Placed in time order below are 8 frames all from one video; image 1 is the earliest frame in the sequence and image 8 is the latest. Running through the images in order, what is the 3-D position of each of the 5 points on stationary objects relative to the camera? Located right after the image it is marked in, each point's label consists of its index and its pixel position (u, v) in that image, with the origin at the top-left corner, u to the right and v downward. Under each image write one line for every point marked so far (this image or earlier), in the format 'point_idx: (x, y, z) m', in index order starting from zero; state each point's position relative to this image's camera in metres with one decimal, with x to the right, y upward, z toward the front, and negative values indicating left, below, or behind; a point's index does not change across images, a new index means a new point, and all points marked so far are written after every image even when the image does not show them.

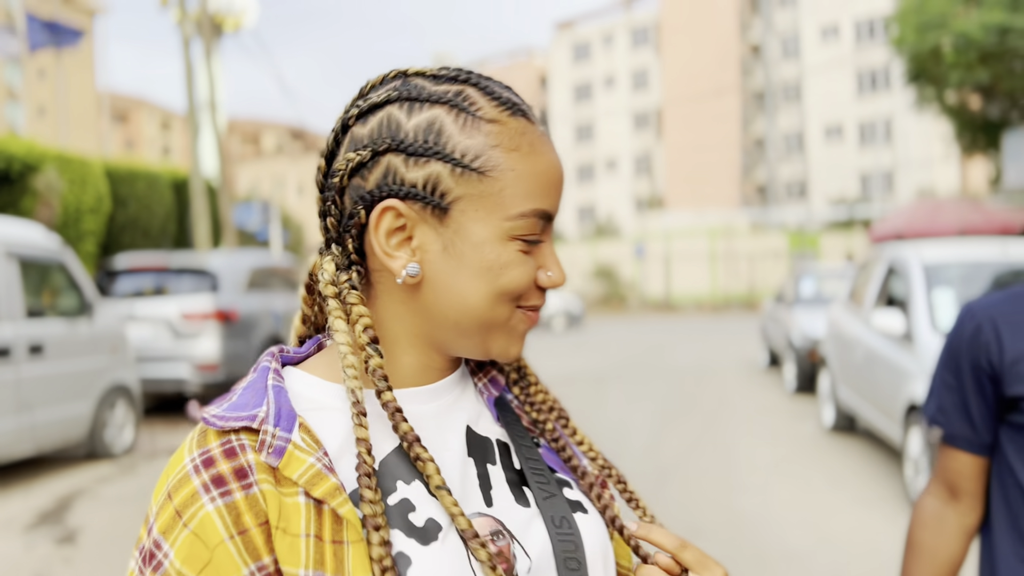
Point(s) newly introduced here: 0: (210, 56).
0: (-4.8, +3.8, +13.2) m
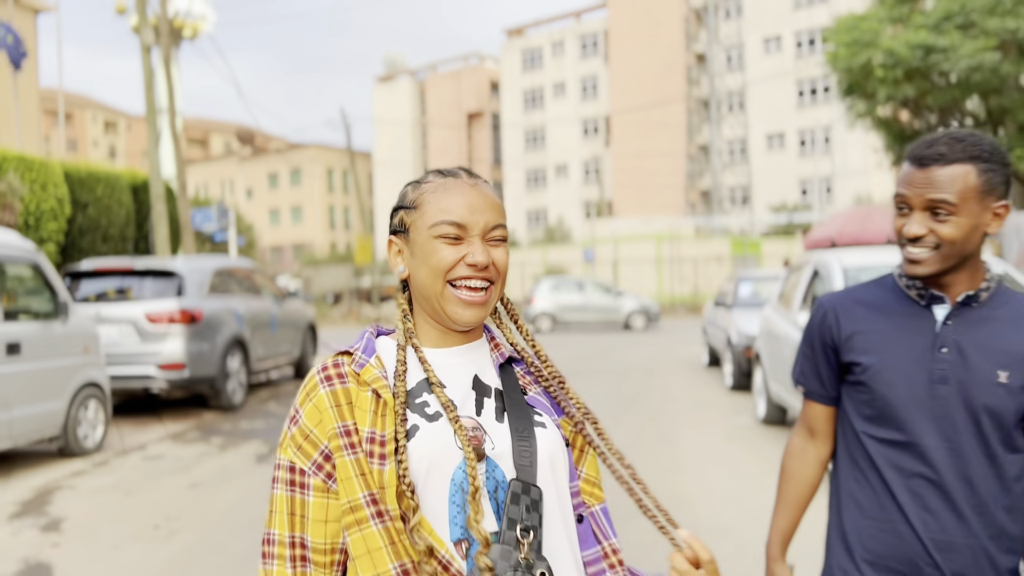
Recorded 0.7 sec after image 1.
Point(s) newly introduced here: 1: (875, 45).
0: (-5.6, +3.7, +13.4) m
1: (+7.1, +4.8, +16.0) m
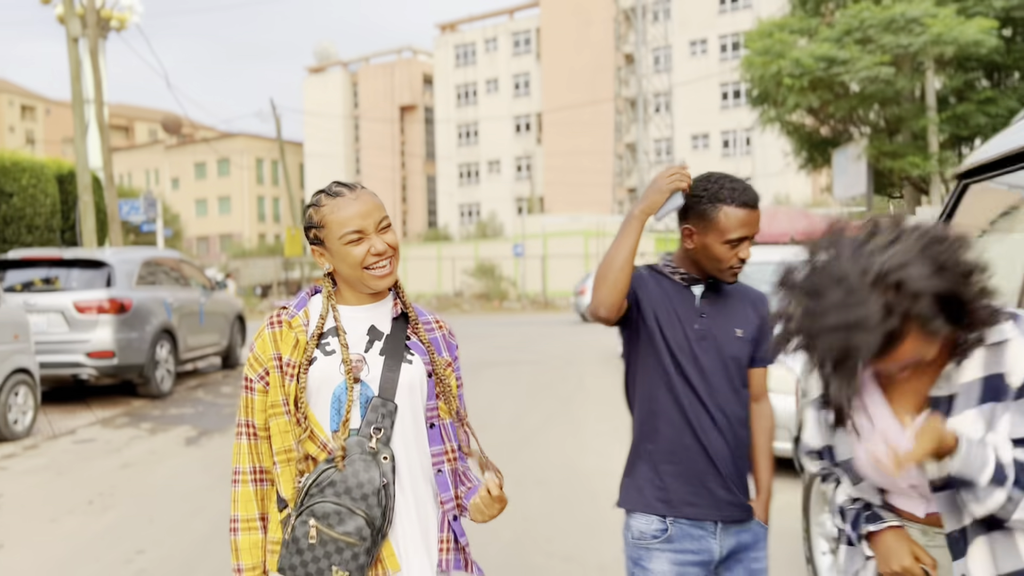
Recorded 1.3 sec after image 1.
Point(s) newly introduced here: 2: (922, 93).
0: (-6.8, +3.9, +13.4) m
1: (+5.7, +4.9, +17.0) m
2: (+8.2, +3.8, +16.4) m
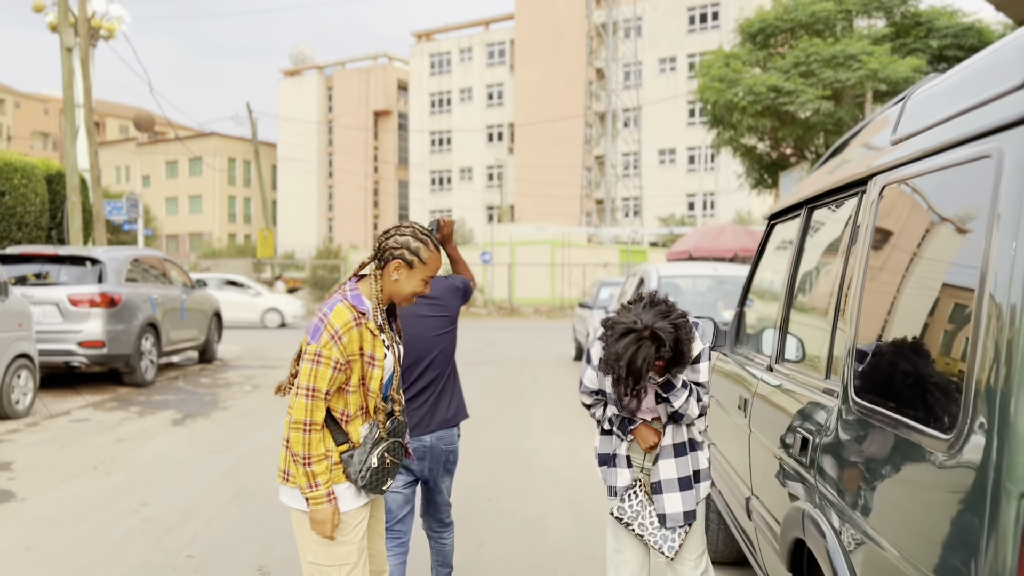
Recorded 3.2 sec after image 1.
0: (-7.3, +3.9, +14.2) m
1: (+5.0, +4.6, +18.2) m
2: (+7.5, +3.5, +17.8) m
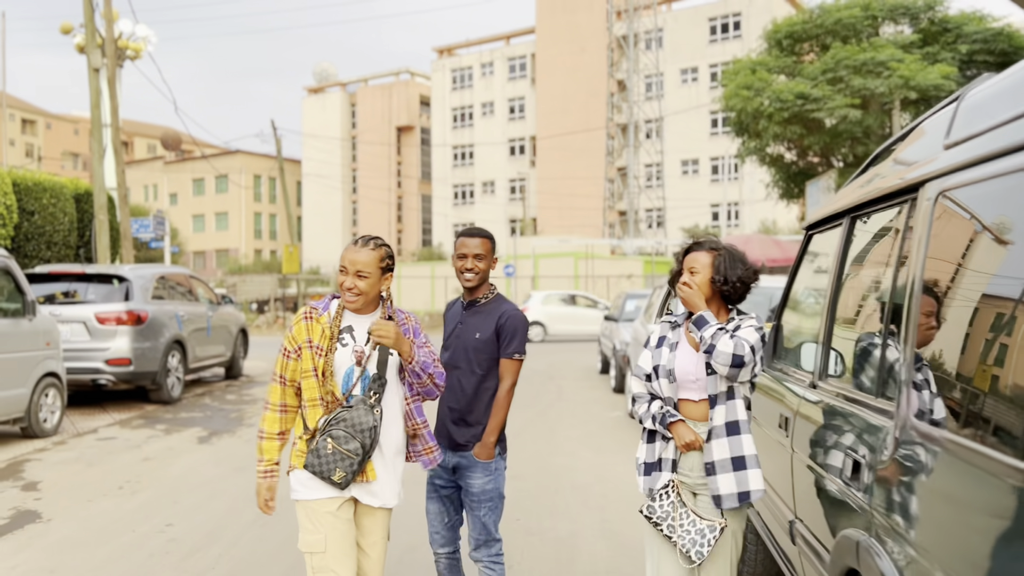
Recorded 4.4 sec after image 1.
0: (-7.0, +3.6, +14.4) m
1: (+5.5, +4.4, +18.1) m
2: (+8.0, +3.3, +17.5) m
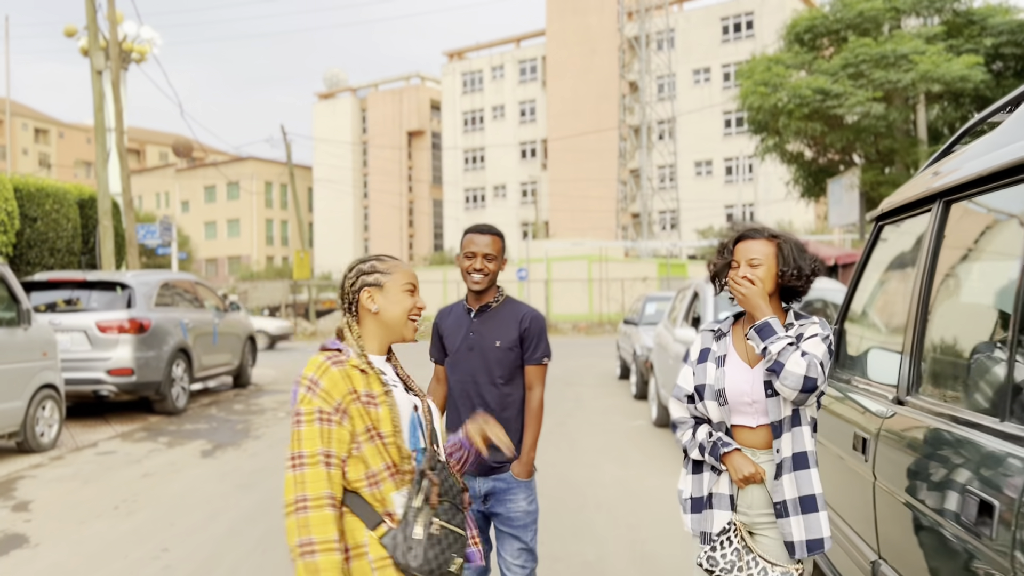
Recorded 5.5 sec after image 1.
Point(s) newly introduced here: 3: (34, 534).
0: (-6.7, +3.5, +14.1) m
1: (+5.8, +4.3, +17.6) m
2: (+8.3, +3.3, +17.0) m
3: (-3.2, -1.6, +5.5) m
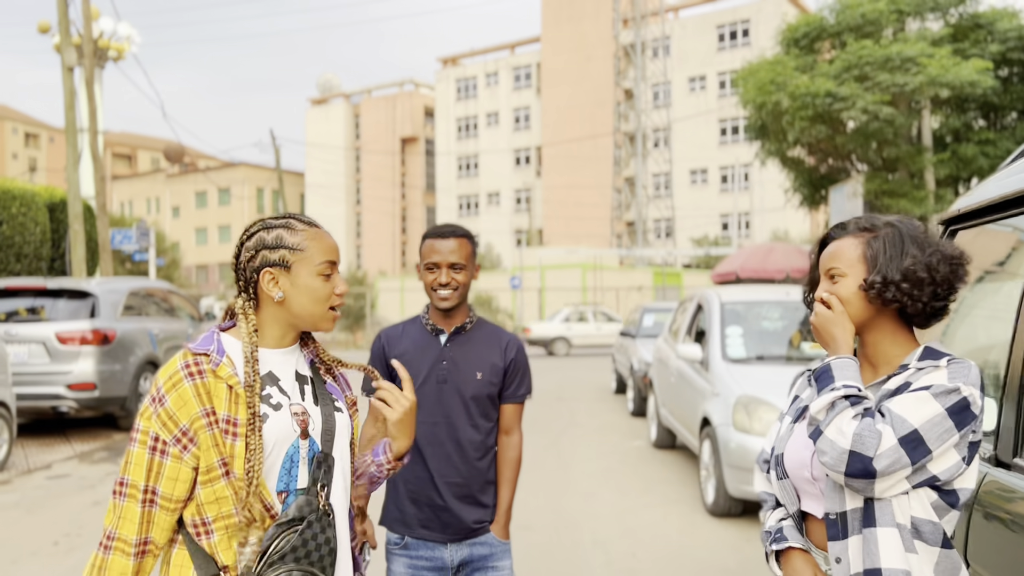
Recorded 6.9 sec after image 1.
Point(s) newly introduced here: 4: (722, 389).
0: (-6.9, +3.4, +13.4) m
1: (+5.6, +4.1, +17.1) m
2: (+8.1, +3.1, +16.5) m
3: (-3.3, -1.7, +4.9) m
4: (+1.6, -0.8, +6.2) m
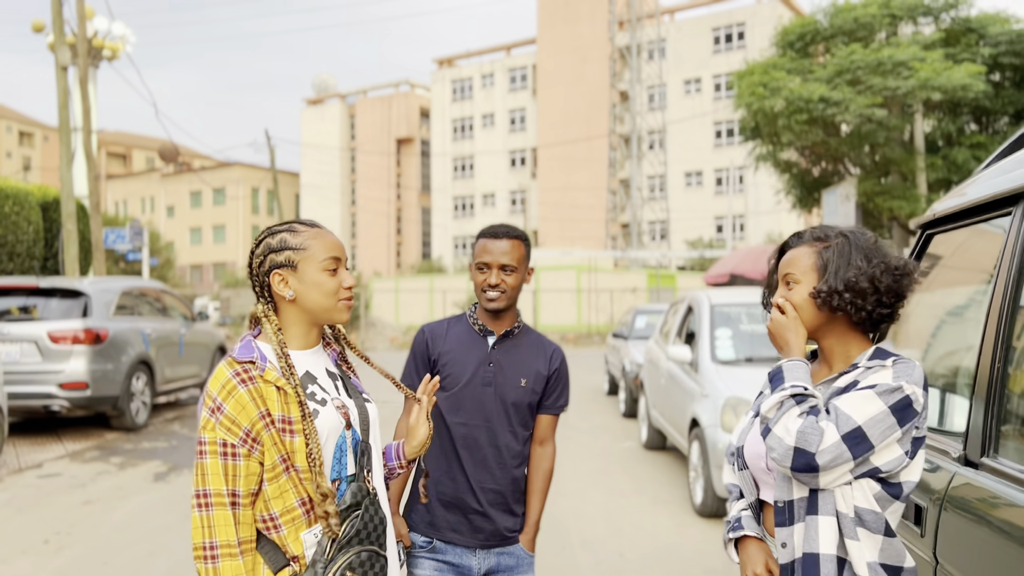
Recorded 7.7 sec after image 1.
0: (-7.0, +3.4, +13.4) m
1: (+5.5, +4.1, +17.1) m
2: (+8.0, +3.0, +16.5) m
3: (-3.3, -1.7, +4.9) m
4: (+1.5, -0.8, +6.2) m
